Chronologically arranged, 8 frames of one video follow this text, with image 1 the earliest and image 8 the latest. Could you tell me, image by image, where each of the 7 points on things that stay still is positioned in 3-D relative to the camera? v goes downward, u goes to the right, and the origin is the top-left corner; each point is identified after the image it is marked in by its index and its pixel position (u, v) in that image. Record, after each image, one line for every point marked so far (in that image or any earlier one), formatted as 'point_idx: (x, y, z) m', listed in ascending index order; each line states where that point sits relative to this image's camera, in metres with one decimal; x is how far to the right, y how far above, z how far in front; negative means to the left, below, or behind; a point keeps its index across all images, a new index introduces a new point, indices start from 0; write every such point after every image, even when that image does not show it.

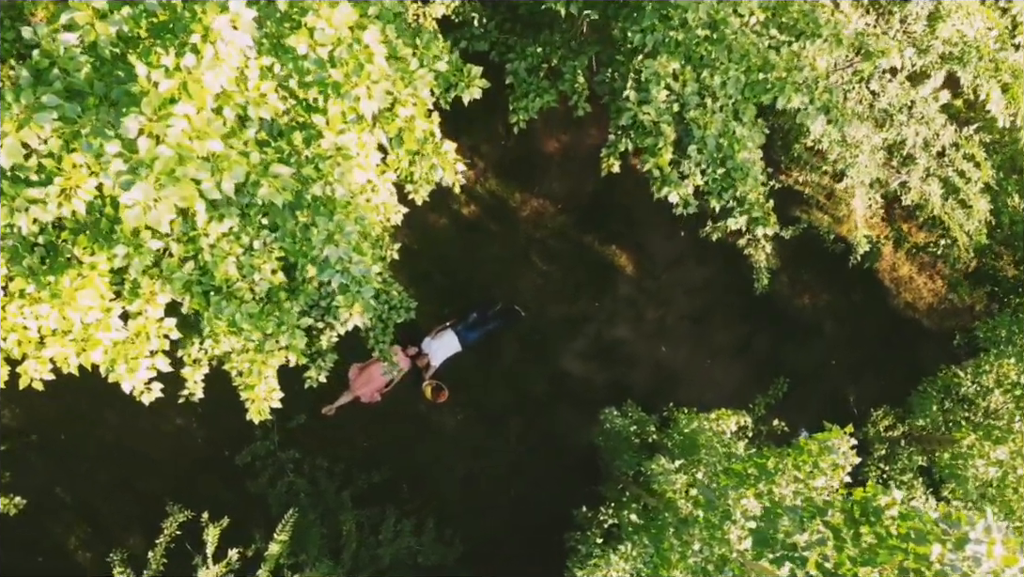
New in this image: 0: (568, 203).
0: (+0.6, +0.9, +9.3) m
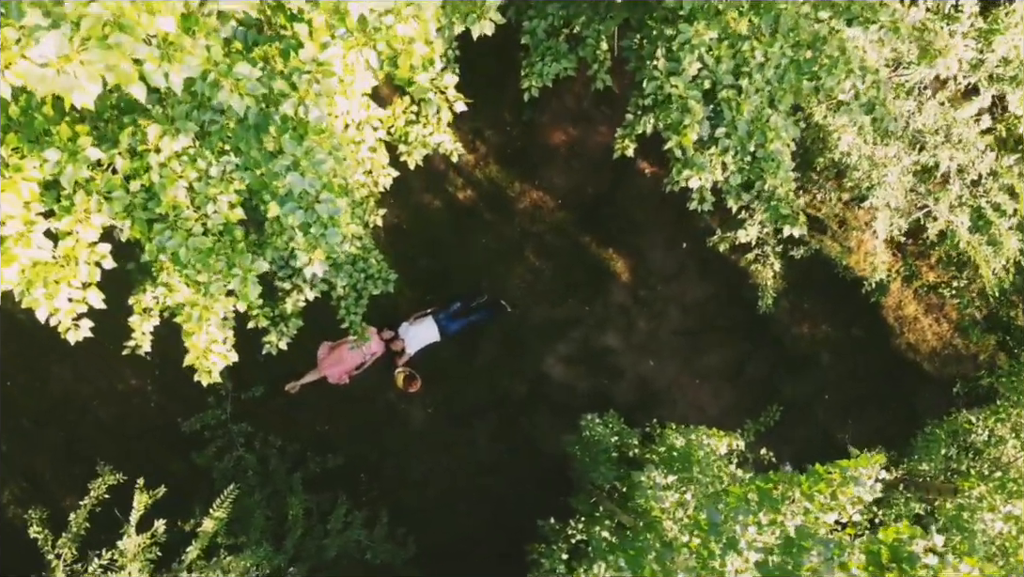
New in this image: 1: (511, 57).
0: (+0.5, +0.9, +8.8) m
1: (0.0, +2.2, +8.8) m
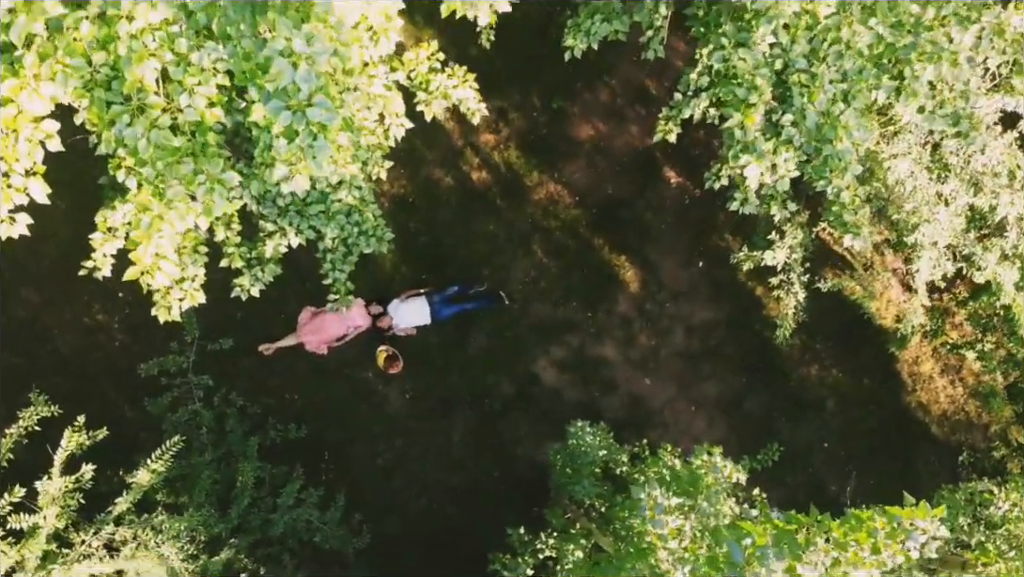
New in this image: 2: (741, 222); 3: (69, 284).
0: (+0.7, +0.8, +8.3) m
1: (+0.3, +2.2, +8.3) m
2: (+2.1, +0.6, +8.4) m
3: (-3.8, 0.0, +7.9) m
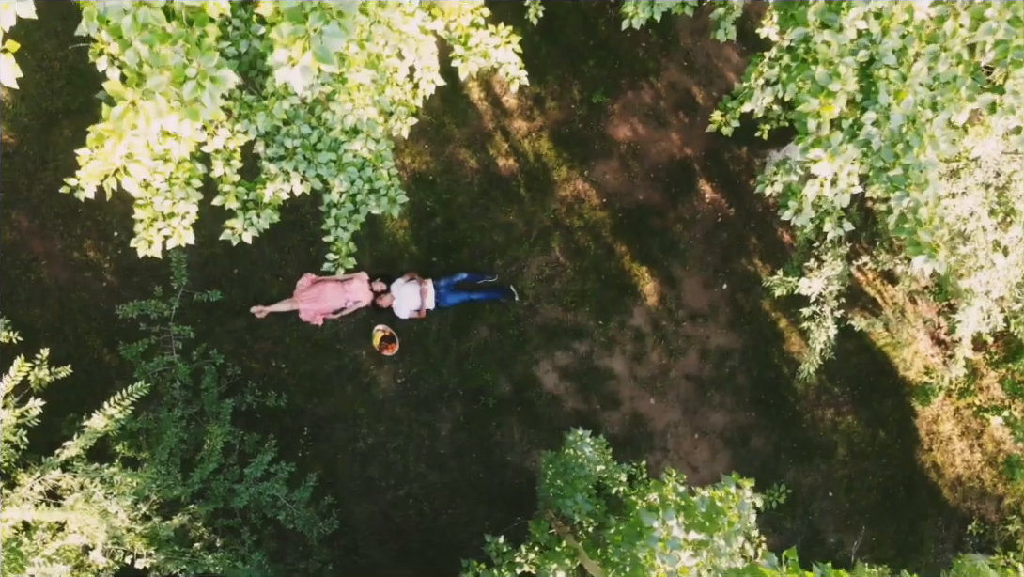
0: (+0.9, +0.8, +7.9) m
1: (+0.7, +2.2, +7.9) m
2: (+2.2, +0.3, +8.0) m
3: (-3.6, +0.6, +7.5) m
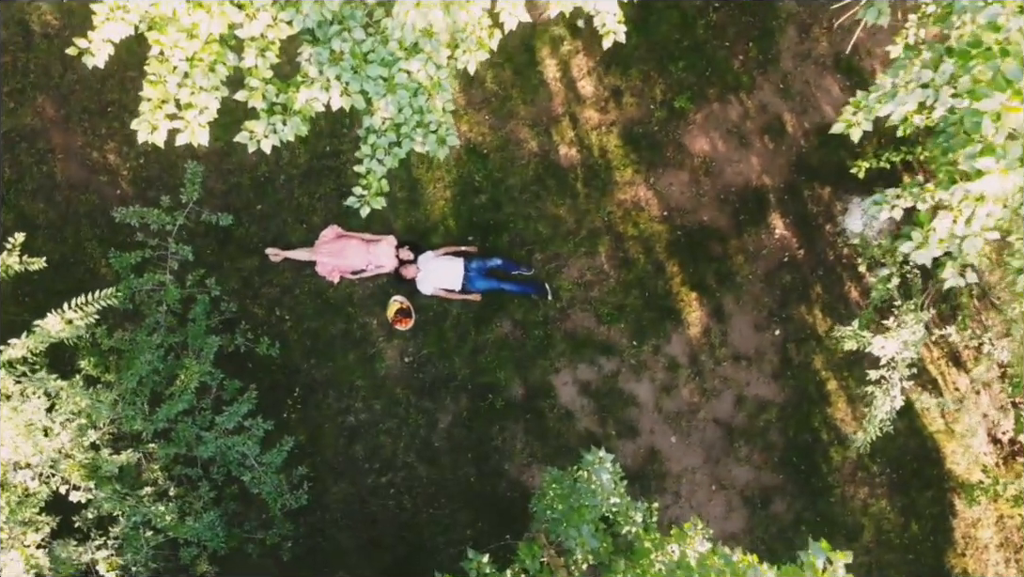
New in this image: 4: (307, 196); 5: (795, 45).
0: (+1.3, +0.6, +7.3) m
1: (+1.4, +2.0, +7.3) m
2: (+2.5, -0.1, +7.3) m
3: (-3.2, +1.3, +7.0) m
4: (-1.6, +0.7, +7.1) m
5: (+2.2, +1.9, +7.3) m
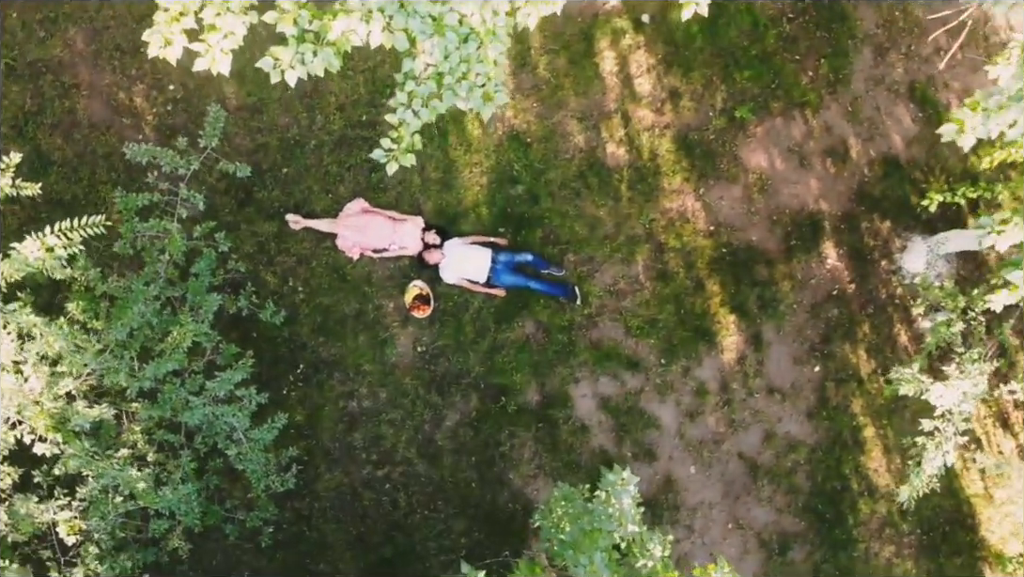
0: (+1.6, +0.4, +6.8) m
1: (+1.9, +1.8, +6.8) m
2: (+2.7, -0.4, +6.8) m
3: (-2.8, +1.7, +6.7) m
4: (-1.3, +0.9, +6.7) m
5: (+2.7, +1.7, +6.9) m
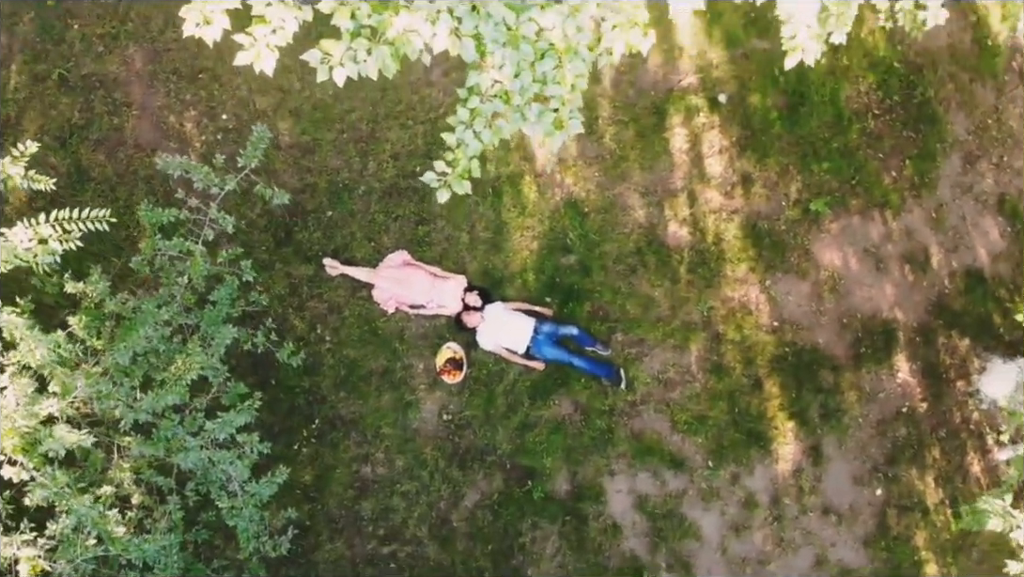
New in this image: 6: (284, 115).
0: (+1.9, -0.3, +6.3) m
1: (+2.3, +1.1, +6.4) m
2: (+2.9, -1.2, +6.1) m
3: (-2.3, +1.5, +6.5) m
4: (-0.9, +0.5, +6.3) m
5: (+3.1, +0.8, +6.4) m
6: (-1.6, +1.2, +6.4) m
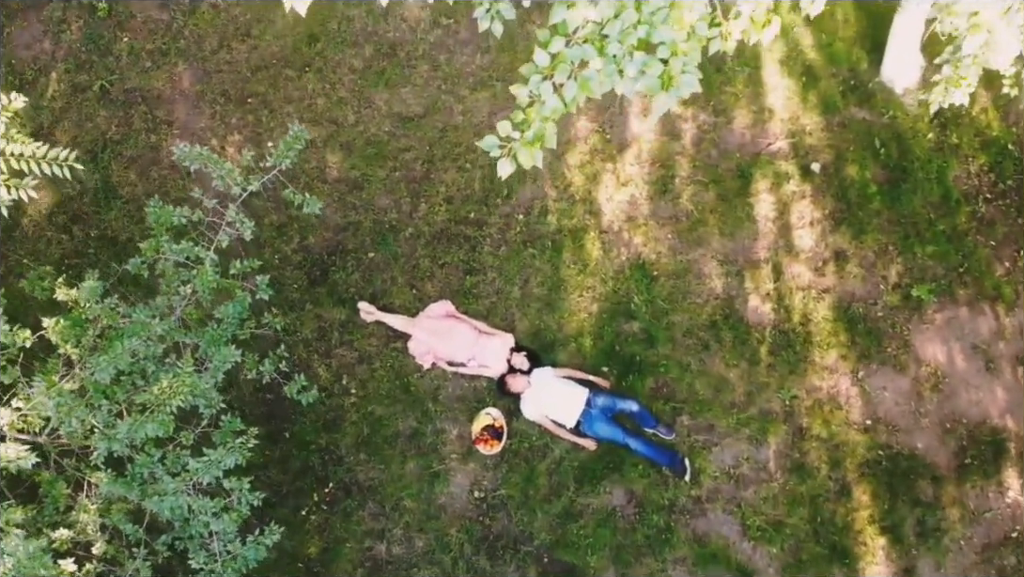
0: (+2.2, -0.8, +5.4) m
1: (+2.7, +0.4, +5.7) m
2: (+3.1, -1.8, +5.1) m
3: (-1.8, +1.3, +6.0) m
4: (-0.5, +0.2, +5.7) m
5: (+3.5, +0.1, +5.6) m
6: (-1.1, +0.9, +5.9) m
